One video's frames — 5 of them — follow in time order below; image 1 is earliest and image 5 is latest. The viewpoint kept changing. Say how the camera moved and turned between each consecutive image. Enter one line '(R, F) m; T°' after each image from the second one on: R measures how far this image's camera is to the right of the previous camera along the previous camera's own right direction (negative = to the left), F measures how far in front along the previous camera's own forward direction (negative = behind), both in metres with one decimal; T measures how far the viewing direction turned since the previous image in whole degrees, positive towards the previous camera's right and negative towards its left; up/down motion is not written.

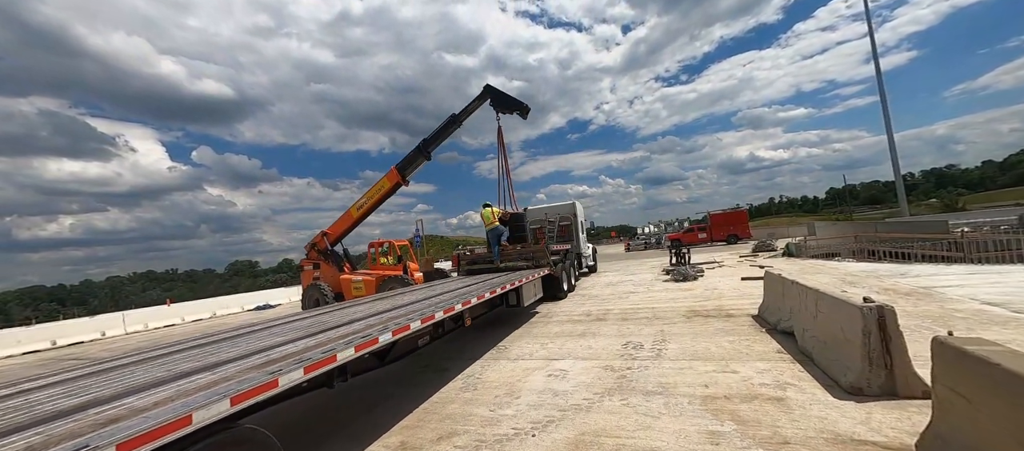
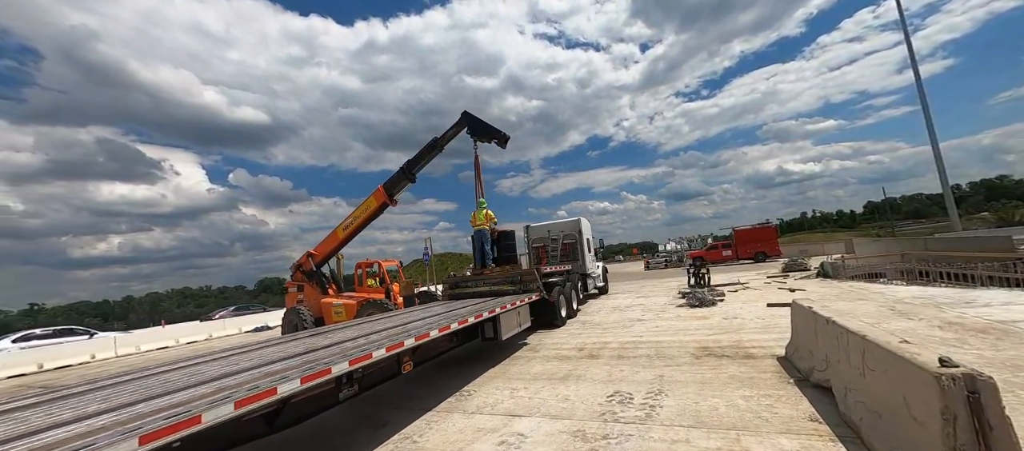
(+0.9, +1.1) m; -3°
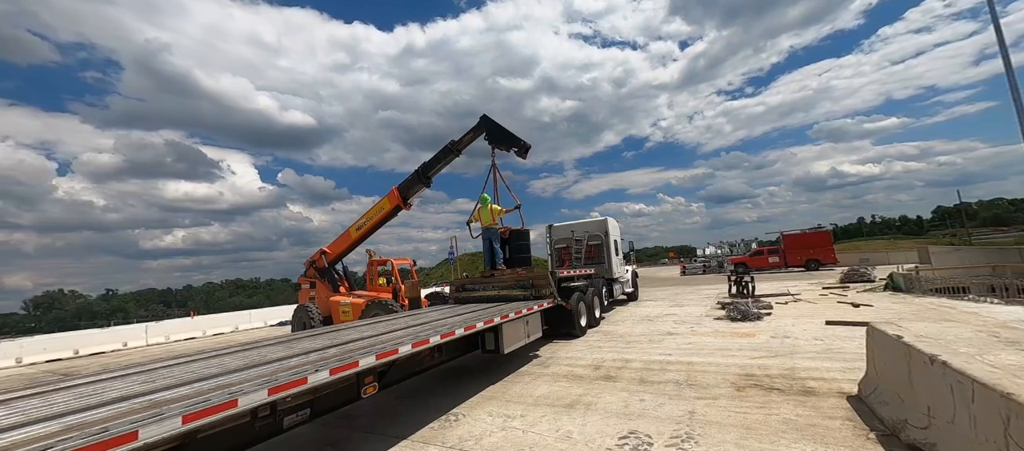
(+0.4, +0.9) m; -5°
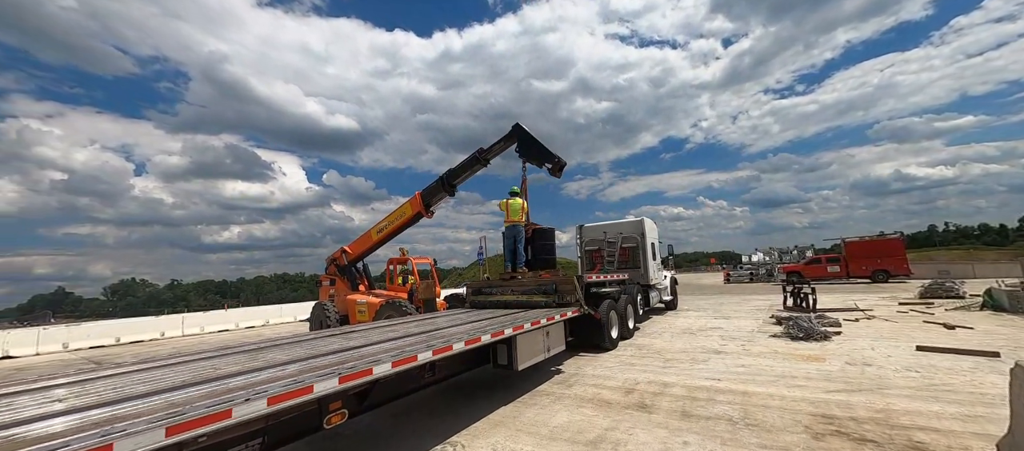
(+0.2, +0.9) m; -5°
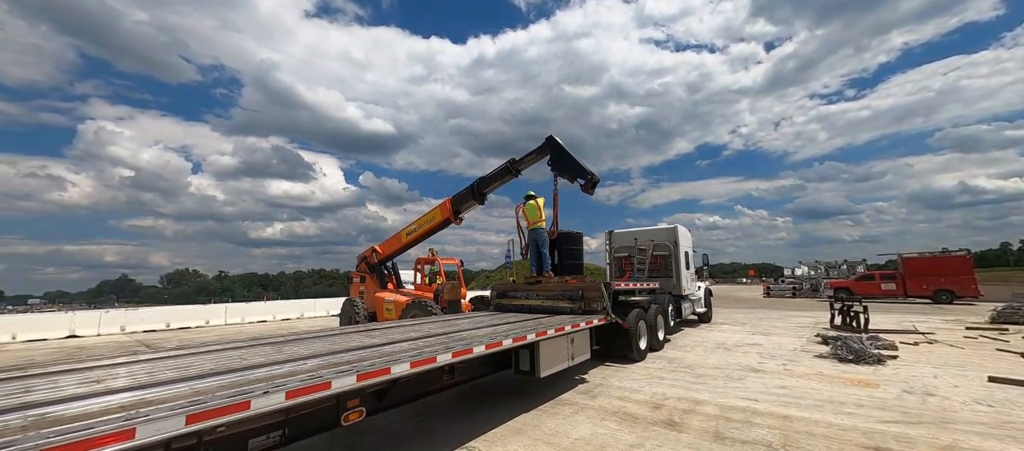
(0.0, +0.1) m; -4°
